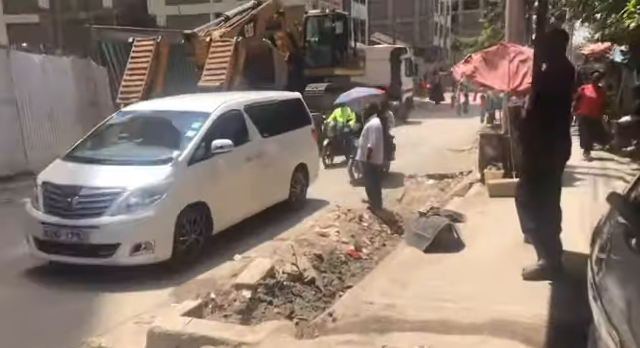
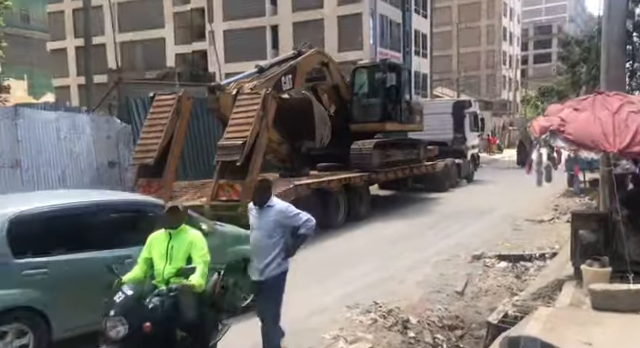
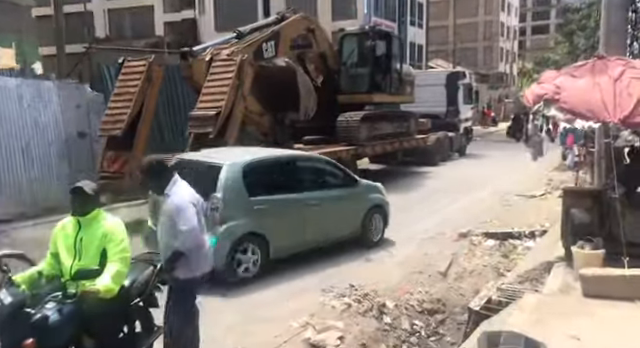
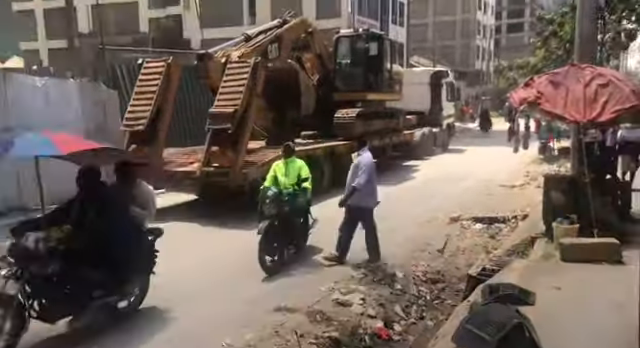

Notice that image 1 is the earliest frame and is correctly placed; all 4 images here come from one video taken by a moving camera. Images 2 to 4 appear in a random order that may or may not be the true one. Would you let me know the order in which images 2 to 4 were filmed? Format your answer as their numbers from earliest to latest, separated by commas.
4, 2, 3
